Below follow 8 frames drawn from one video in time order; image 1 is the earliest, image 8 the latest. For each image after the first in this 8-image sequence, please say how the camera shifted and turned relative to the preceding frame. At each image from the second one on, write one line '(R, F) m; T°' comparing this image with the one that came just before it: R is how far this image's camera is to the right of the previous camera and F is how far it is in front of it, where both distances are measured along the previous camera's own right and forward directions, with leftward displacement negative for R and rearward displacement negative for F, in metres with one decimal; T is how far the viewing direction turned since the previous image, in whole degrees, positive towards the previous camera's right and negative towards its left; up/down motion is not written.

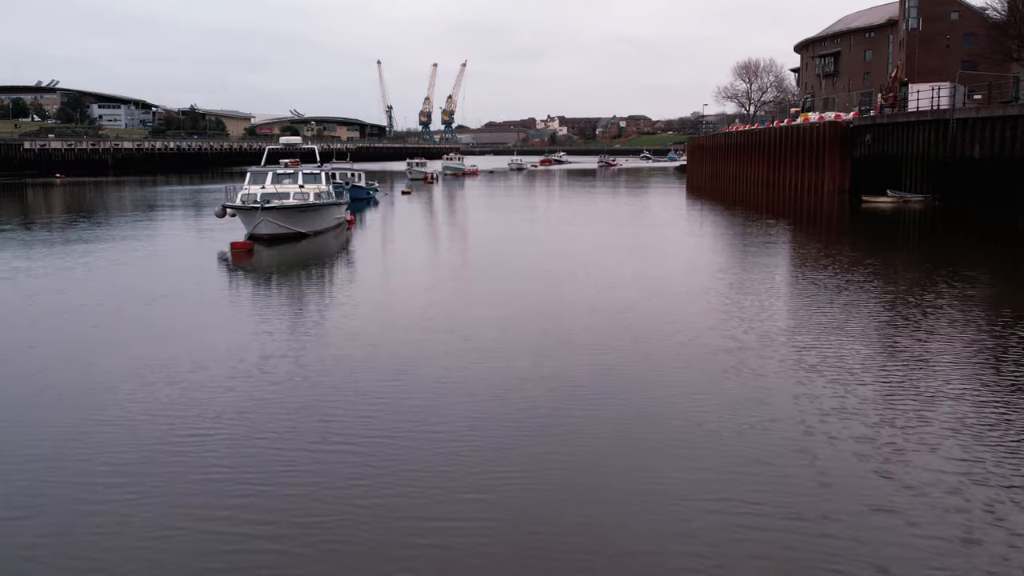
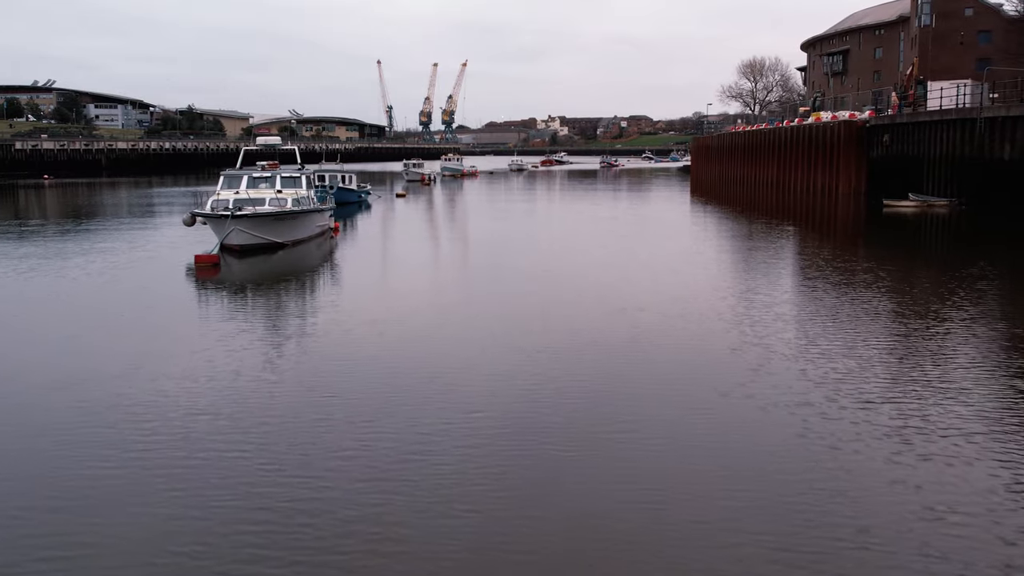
(0.0, +1.1) m; 0°
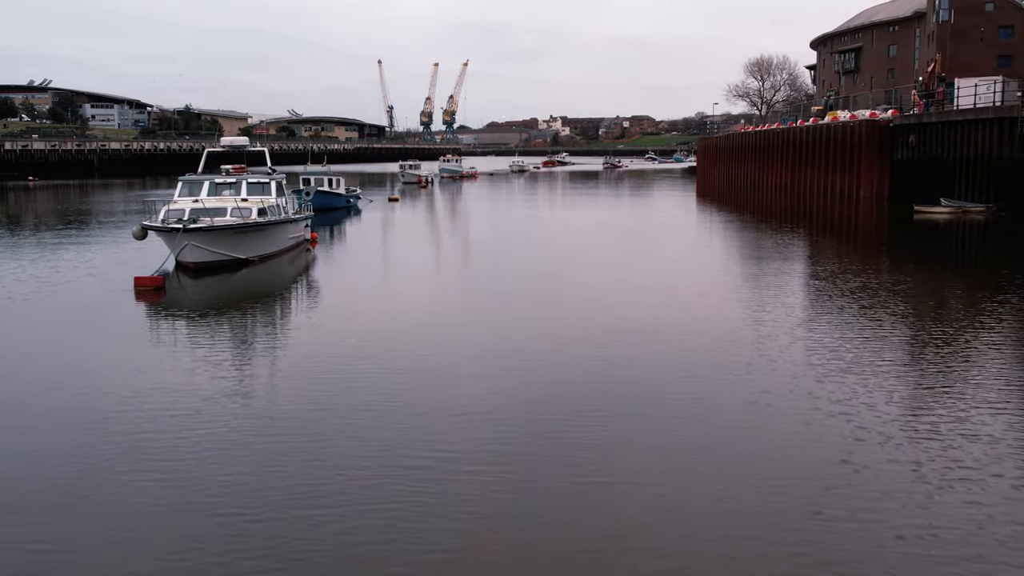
(0.0, +1.4) m; 0°
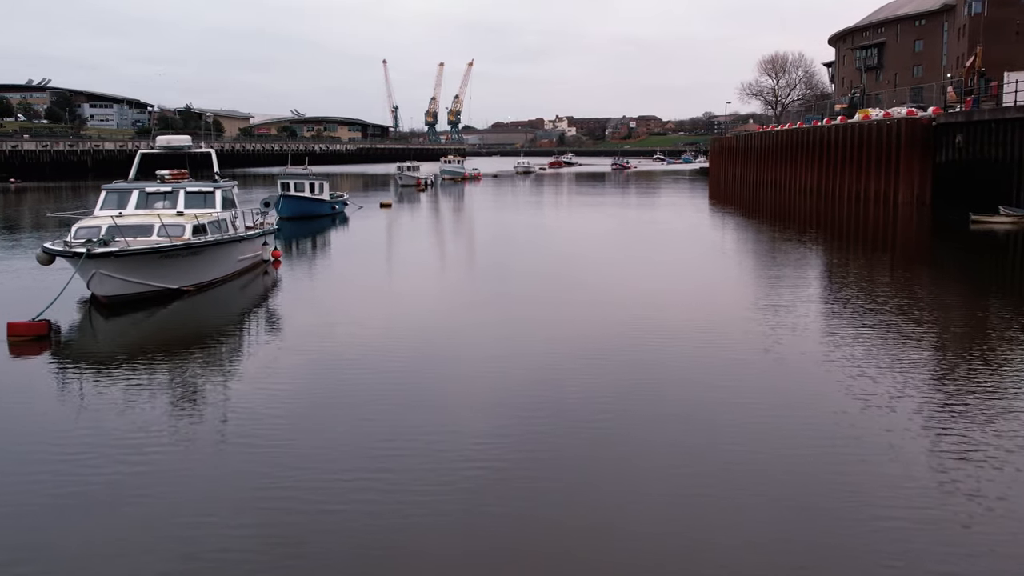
(0.0, +2.0) m; 0°
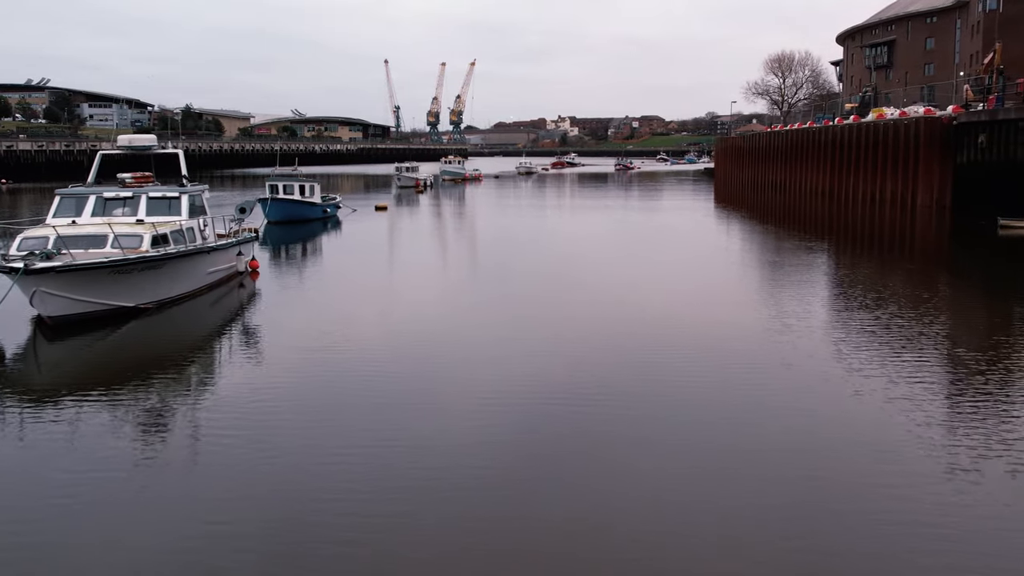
(0.0, +0.8) m; 0°
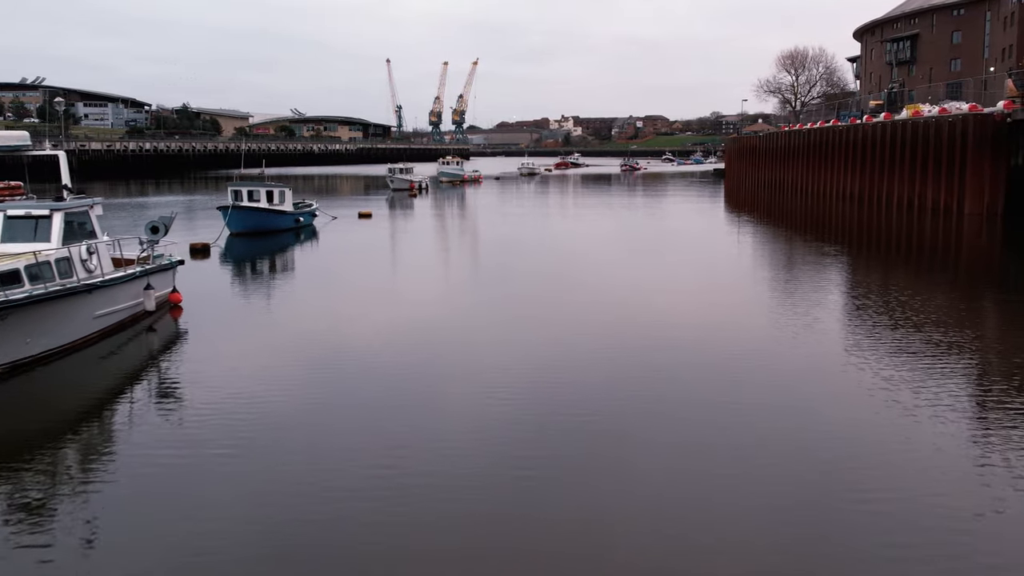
(0.0, +2.0) m; 0°
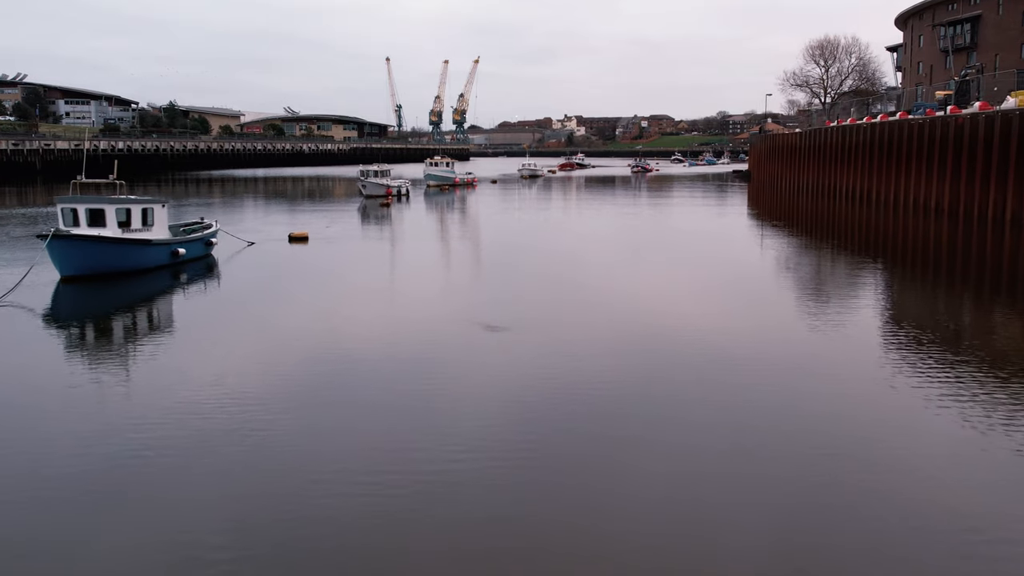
(+0.1, +4.8) m; 0°
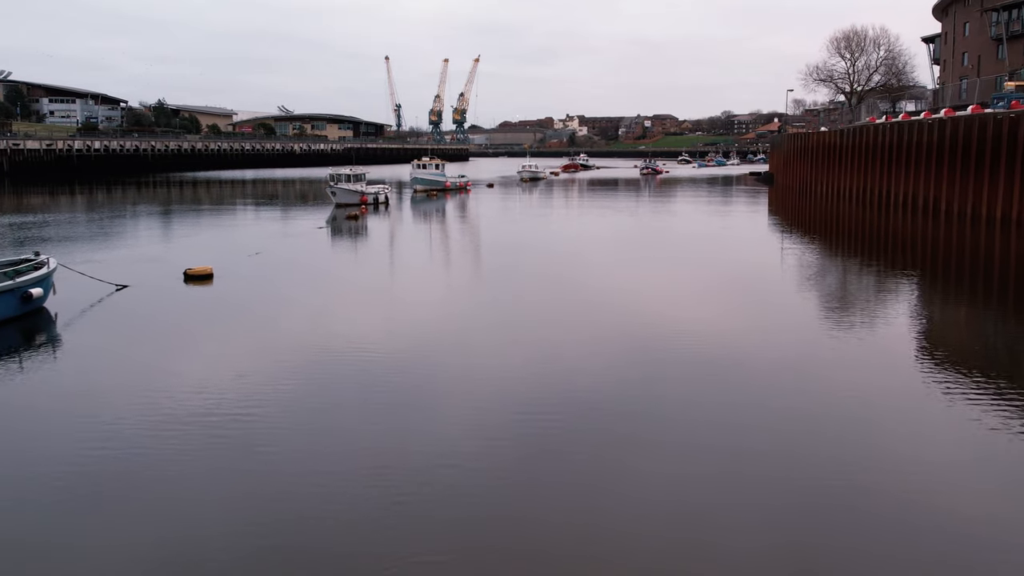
(0.0, +3.5) m; 0°
